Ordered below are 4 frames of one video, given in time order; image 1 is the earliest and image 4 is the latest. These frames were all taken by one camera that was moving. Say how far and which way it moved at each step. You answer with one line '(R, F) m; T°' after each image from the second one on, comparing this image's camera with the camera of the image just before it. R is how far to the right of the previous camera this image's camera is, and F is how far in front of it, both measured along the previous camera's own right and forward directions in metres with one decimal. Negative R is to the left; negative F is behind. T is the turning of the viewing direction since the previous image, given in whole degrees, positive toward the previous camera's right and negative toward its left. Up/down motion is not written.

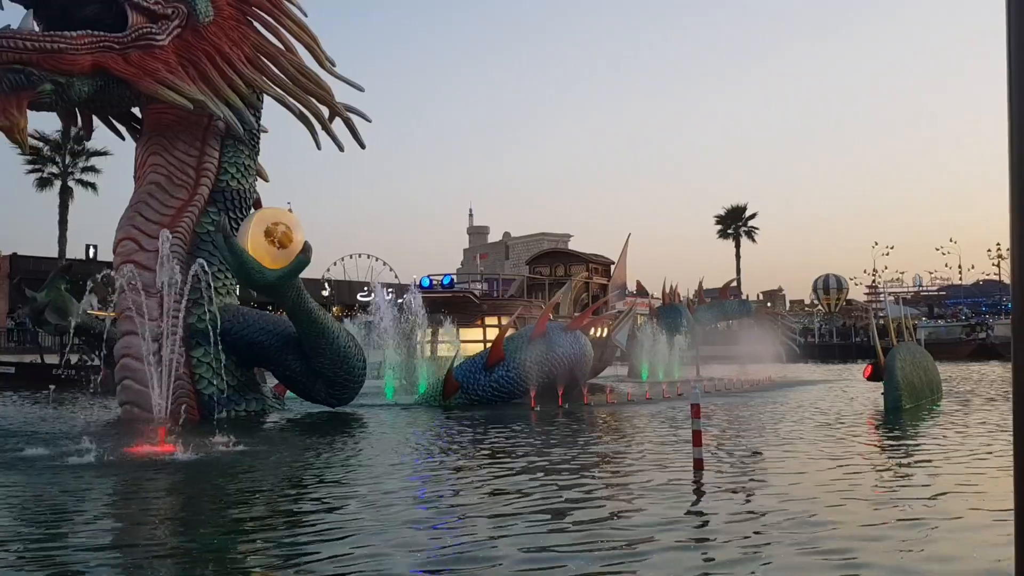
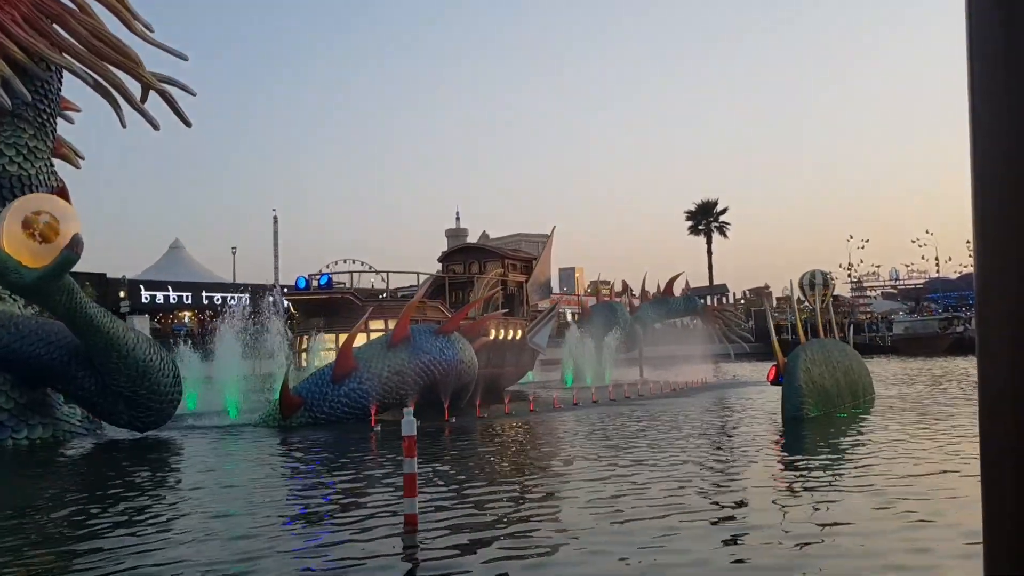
(+2.1, +2.1) m; +1°
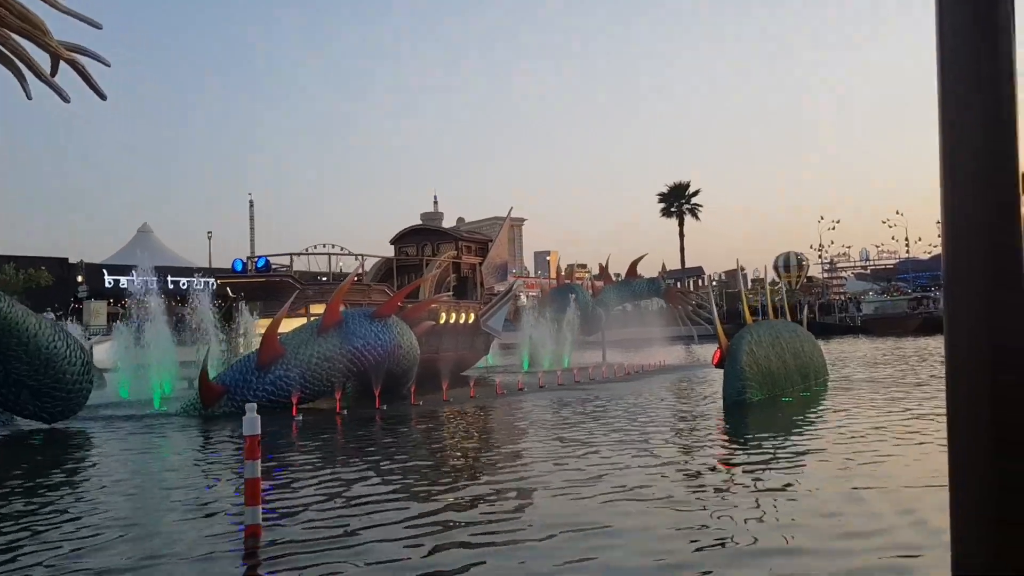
(+0.6, +0.6) m; +1°
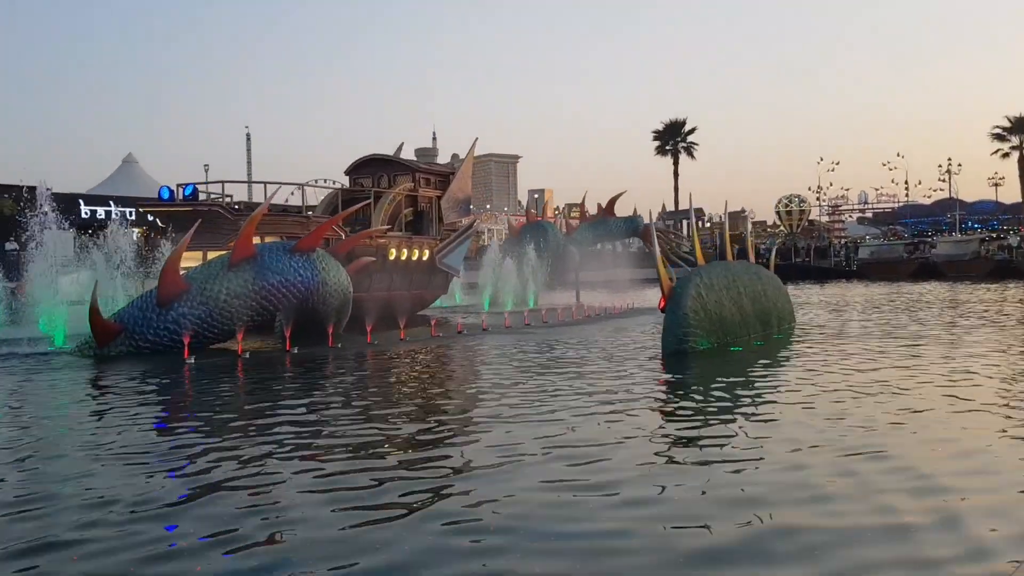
(+0.9, +1.2) m; 0°
